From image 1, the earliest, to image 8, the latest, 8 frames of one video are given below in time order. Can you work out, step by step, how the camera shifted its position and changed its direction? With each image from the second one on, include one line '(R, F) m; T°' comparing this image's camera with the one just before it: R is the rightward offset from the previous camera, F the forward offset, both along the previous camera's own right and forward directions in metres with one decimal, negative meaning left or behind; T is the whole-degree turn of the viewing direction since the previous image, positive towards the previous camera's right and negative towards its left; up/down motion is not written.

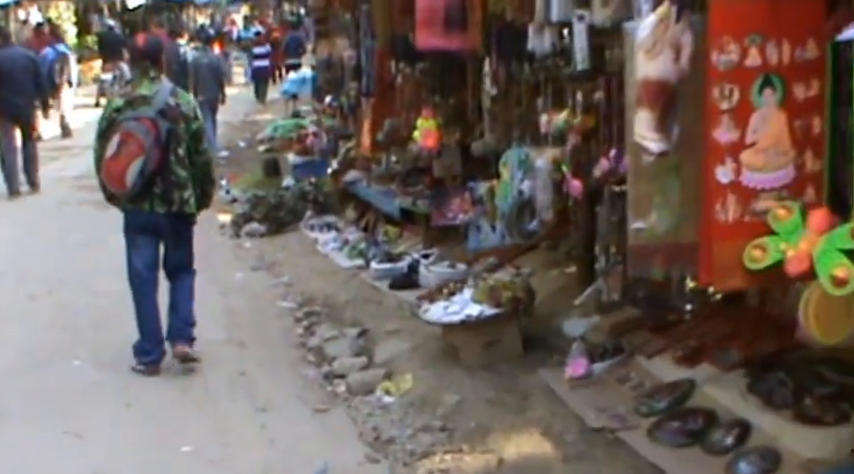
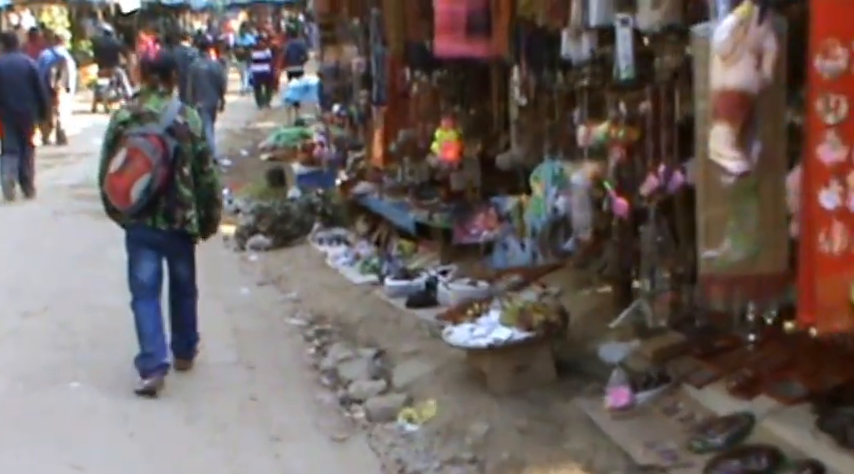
(-0.1, +0.4) m; 0°
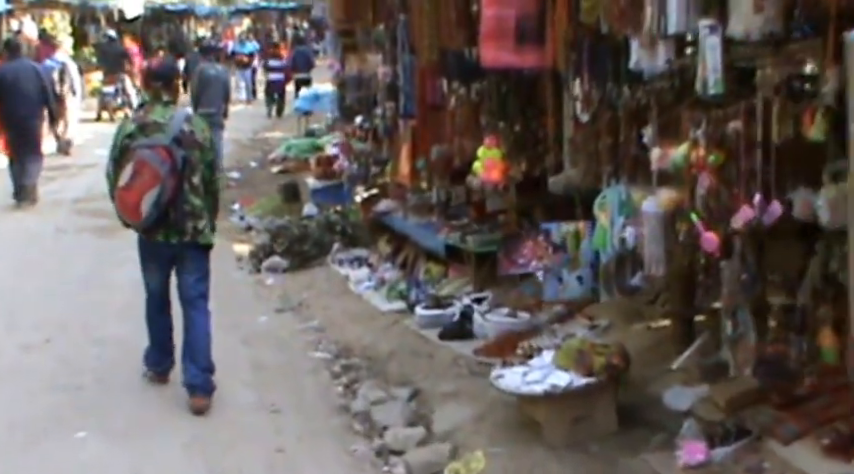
(-0.2, +0.6) m; 0°
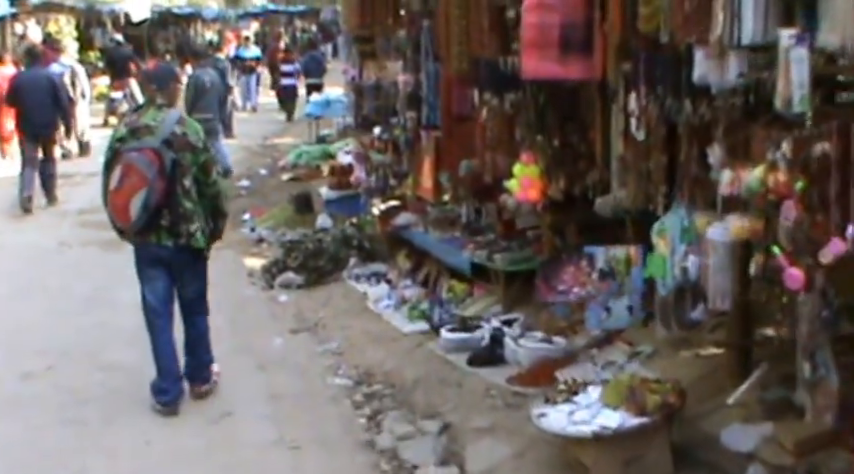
(-0.1, +0.5) m; 0°
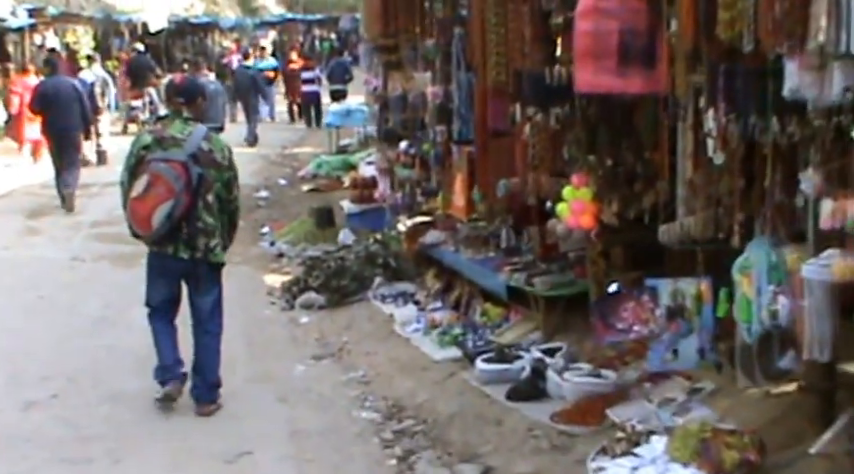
(-0.1, +0.5) m; -1°
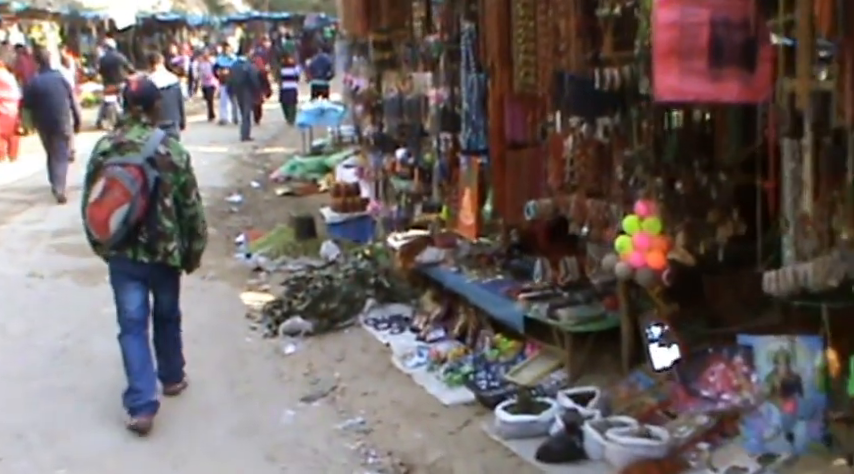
(-0.2, +1.1) m; +1°
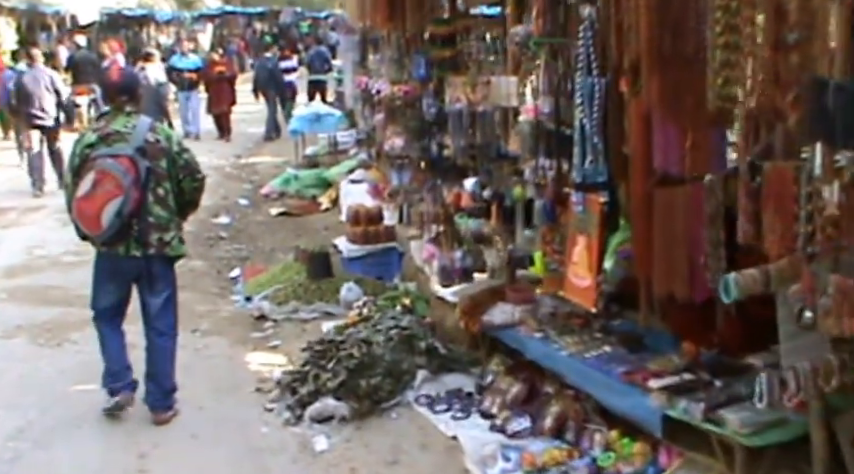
(-0.5, +2.0) m; +1°
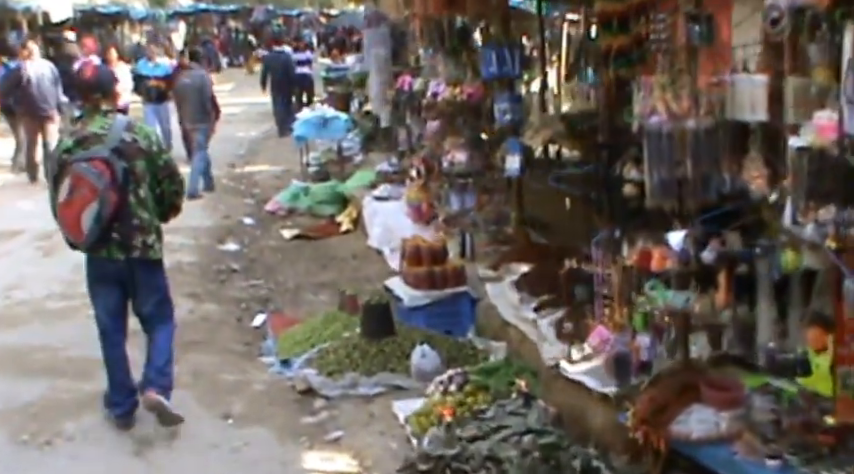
(-0.7, +2.1) m; +1°
